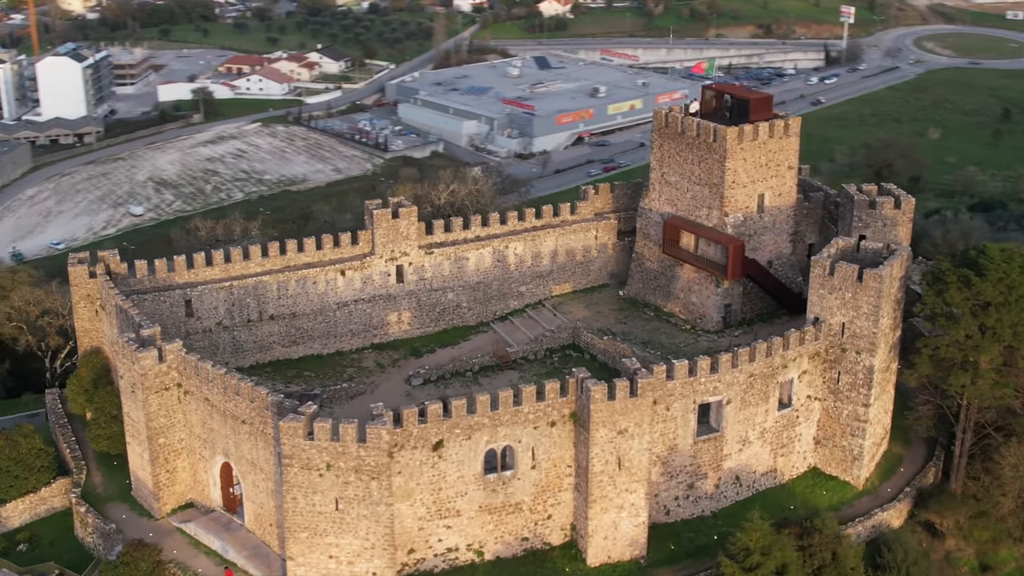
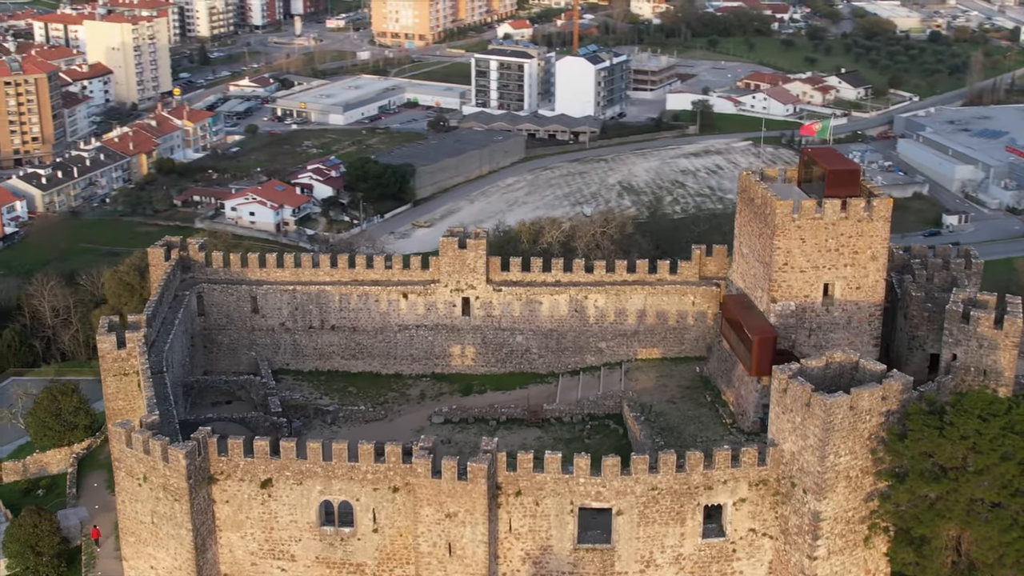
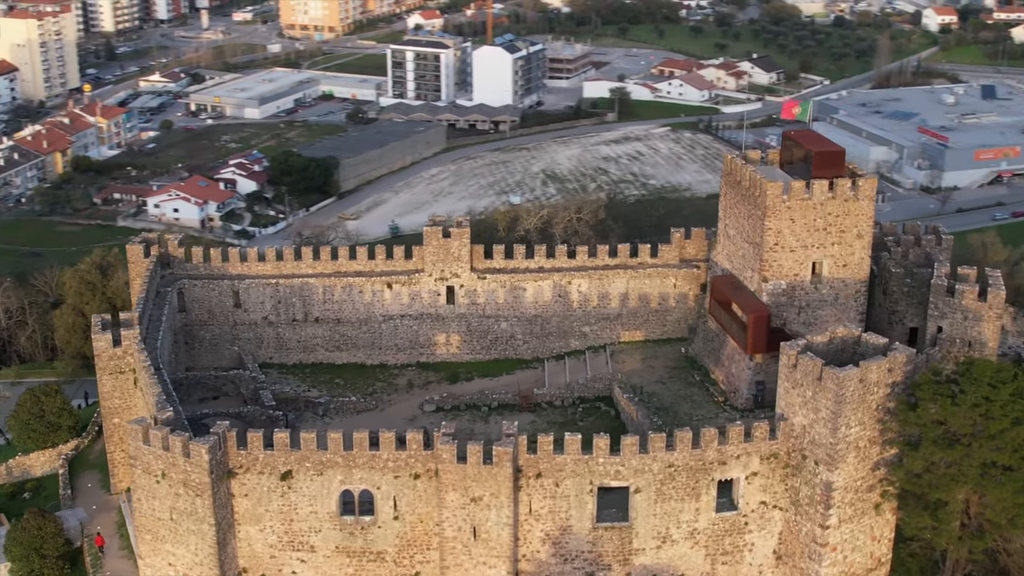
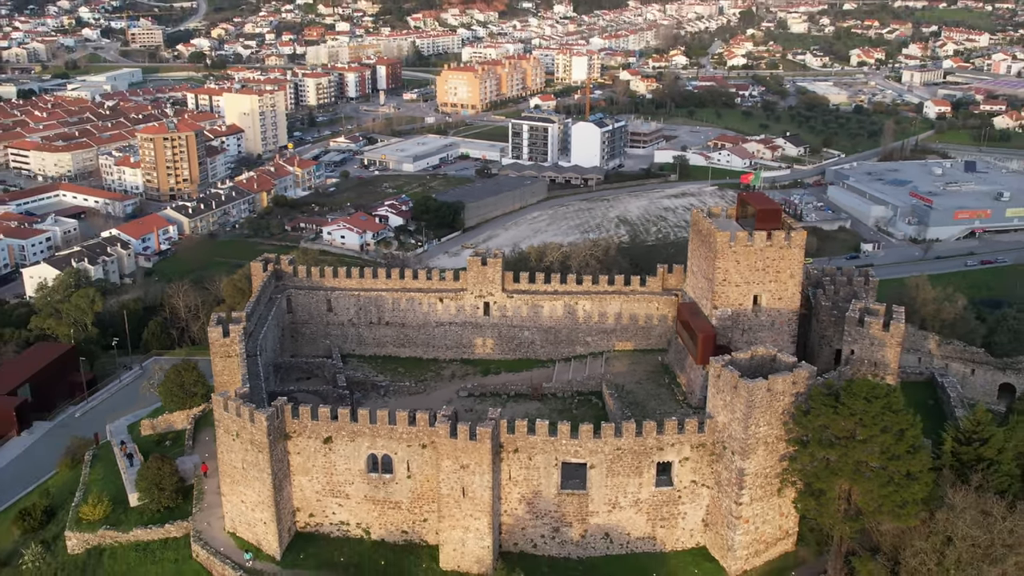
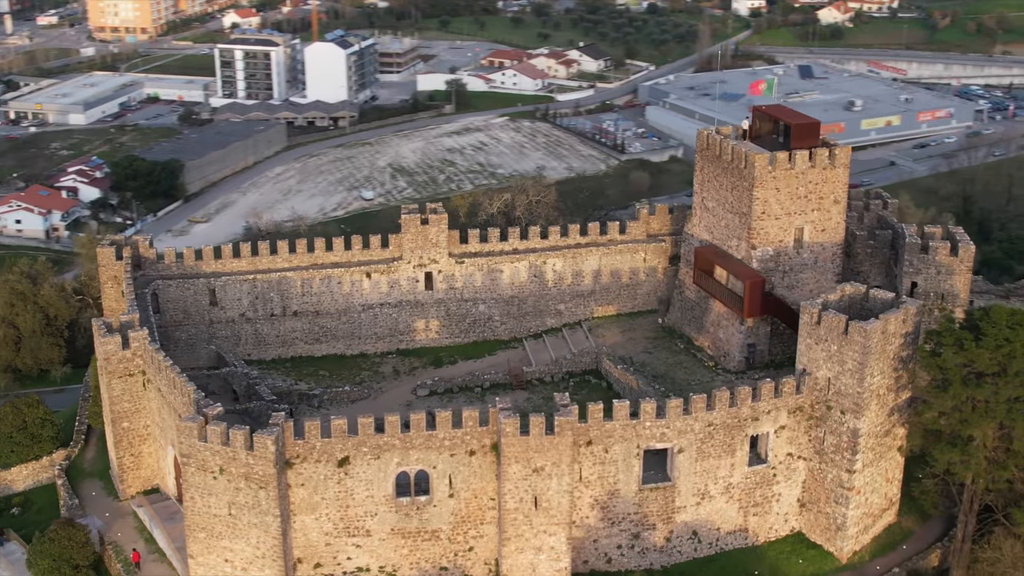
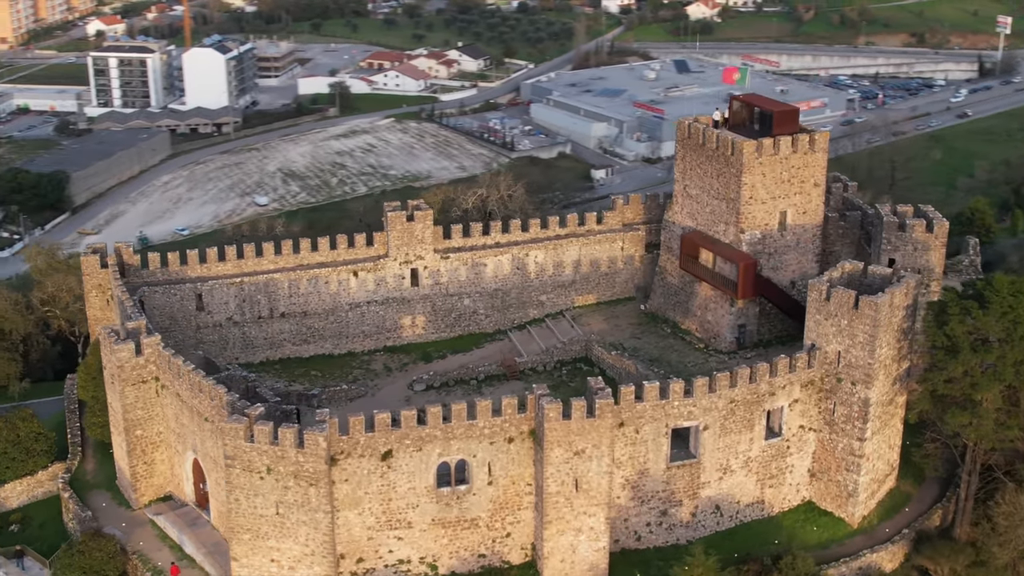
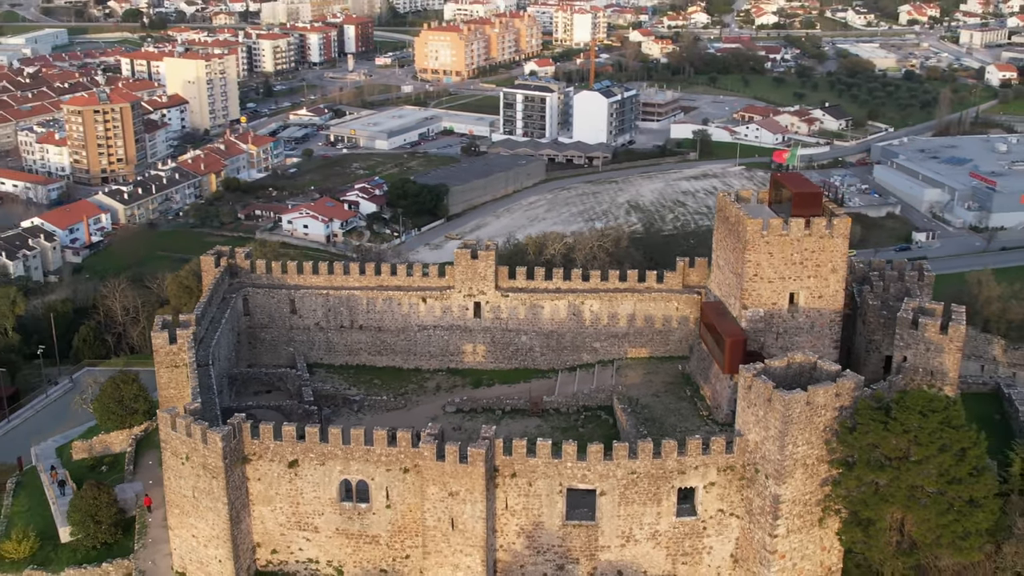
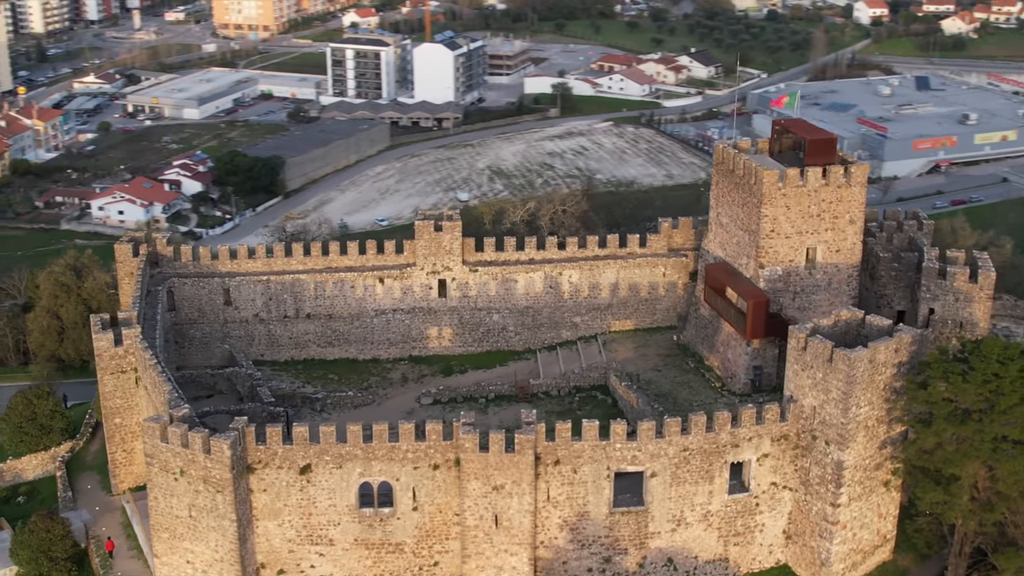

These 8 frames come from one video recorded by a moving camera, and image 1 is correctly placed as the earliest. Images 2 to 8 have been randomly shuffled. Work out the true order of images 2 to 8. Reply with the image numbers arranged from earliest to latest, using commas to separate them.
6, 5, 8, 3, 2, 7, 4
